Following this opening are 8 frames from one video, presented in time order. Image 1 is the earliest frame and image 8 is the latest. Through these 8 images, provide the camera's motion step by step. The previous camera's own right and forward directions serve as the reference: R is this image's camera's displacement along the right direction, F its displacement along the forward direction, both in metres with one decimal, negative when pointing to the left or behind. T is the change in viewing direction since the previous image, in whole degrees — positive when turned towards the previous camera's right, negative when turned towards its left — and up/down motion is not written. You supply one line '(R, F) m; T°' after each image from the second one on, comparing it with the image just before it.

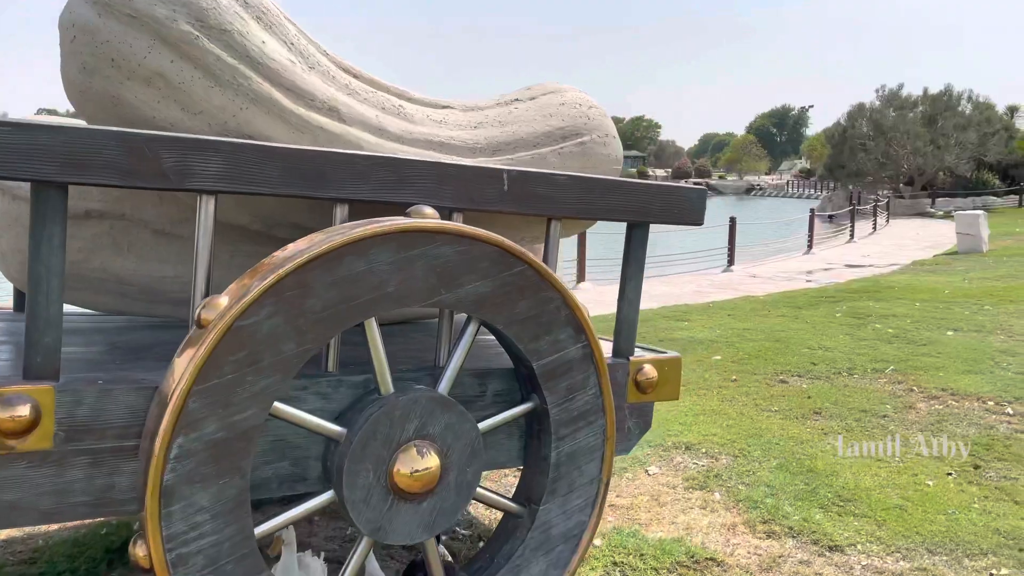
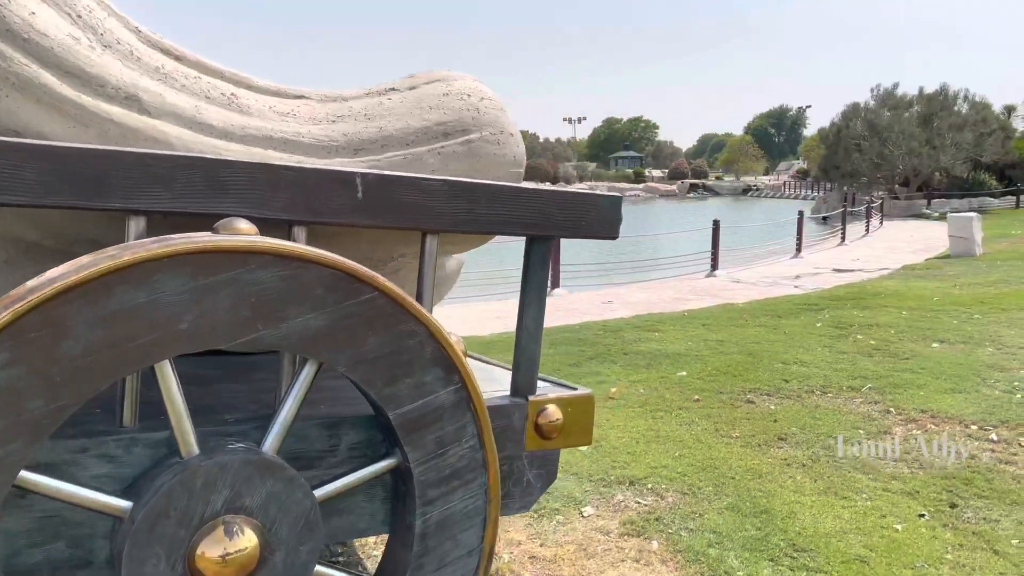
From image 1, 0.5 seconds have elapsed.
(+0.5, +0.6) m; 0°
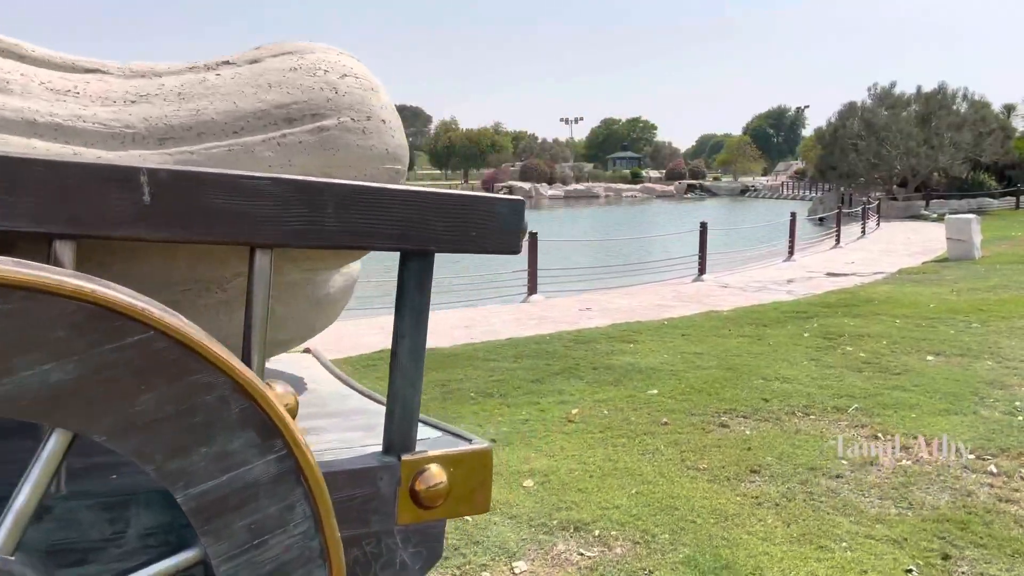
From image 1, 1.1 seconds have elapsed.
(+0.4, +0.6) m; 0°
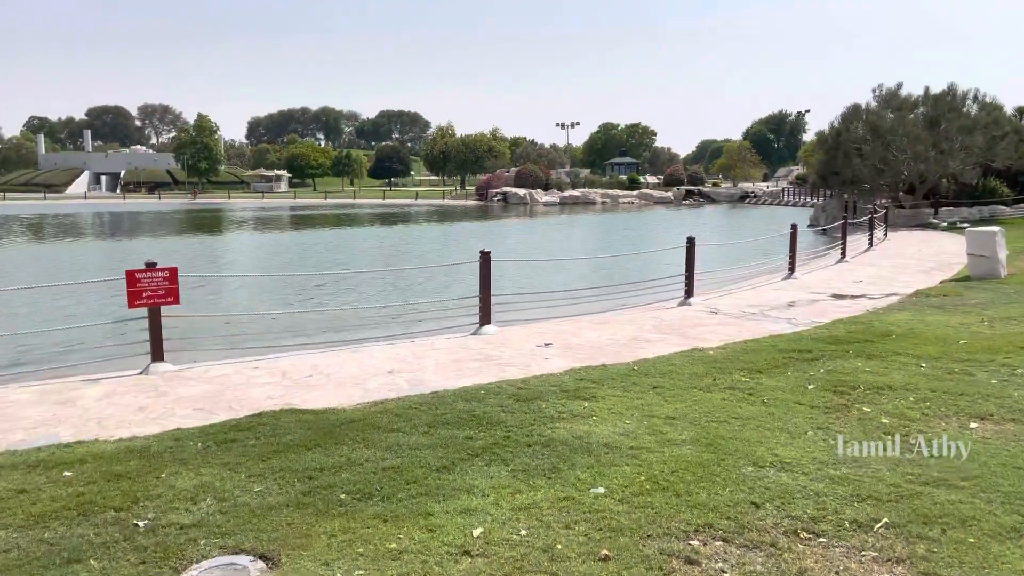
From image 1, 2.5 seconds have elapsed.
(+0.7, +2.0) m; 0°
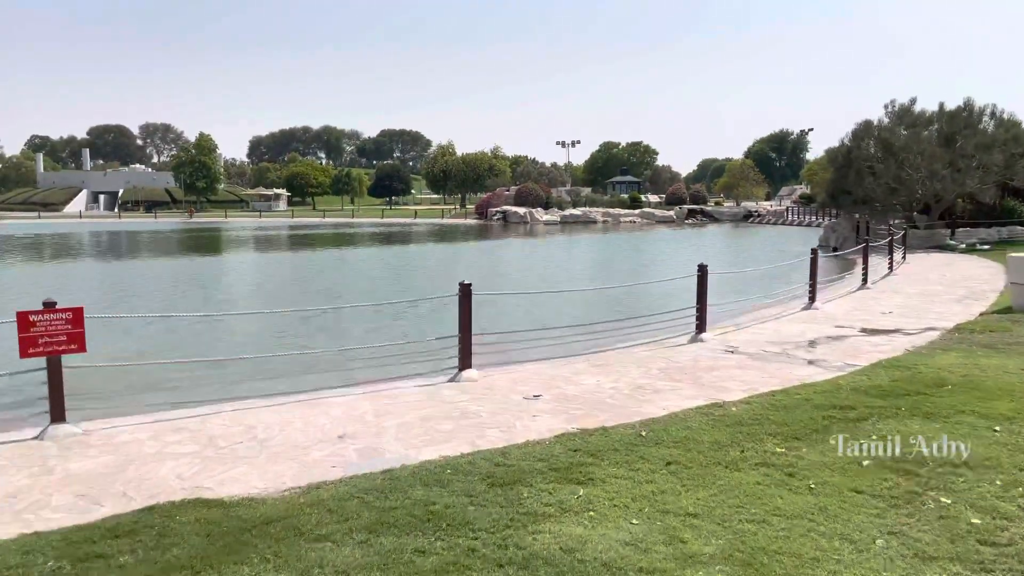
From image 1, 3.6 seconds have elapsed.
(+0.2, +1.5) m; 0°
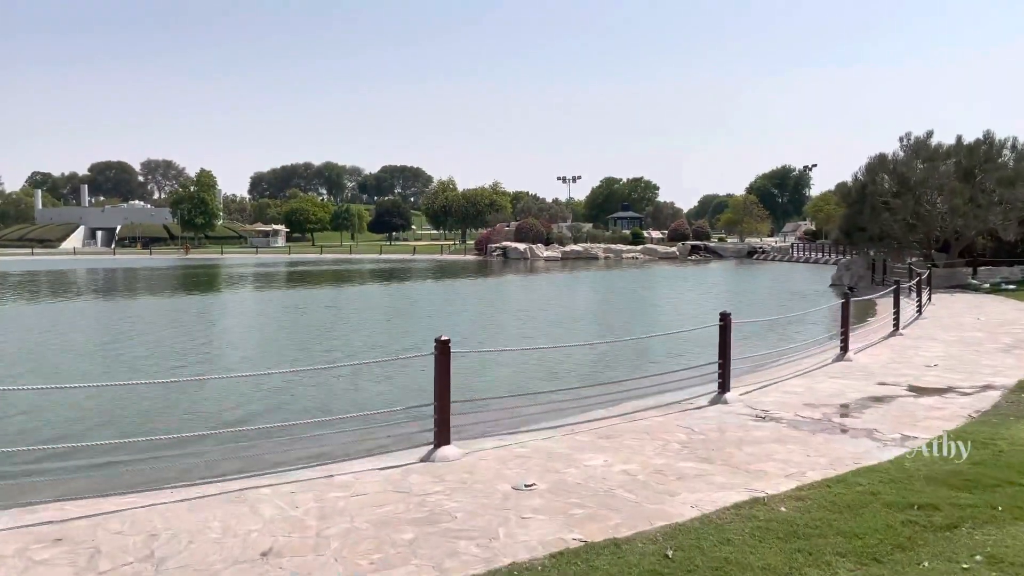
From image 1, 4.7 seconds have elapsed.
(+0.1, +1.6) m; 0°
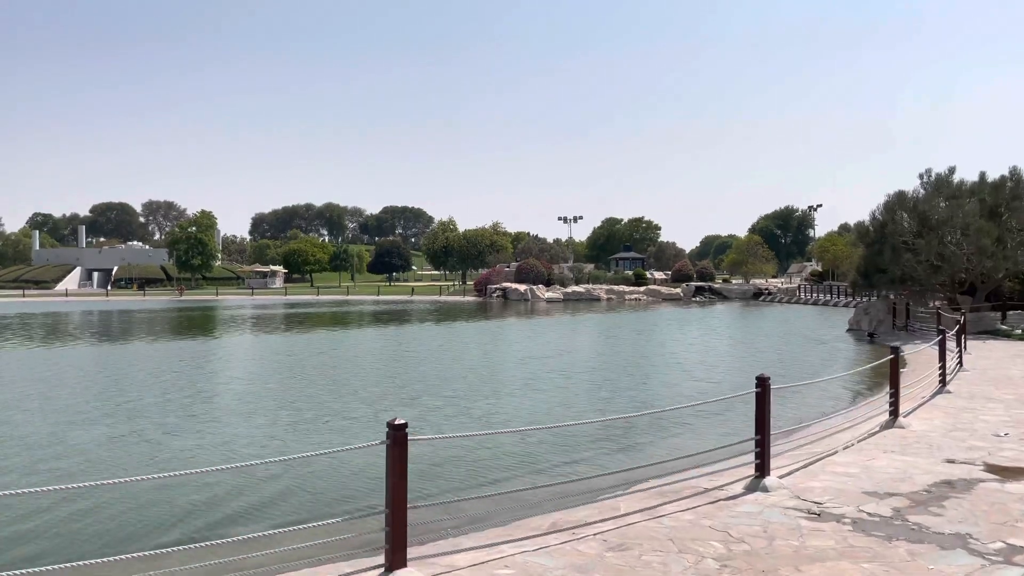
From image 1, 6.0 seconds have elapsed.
(+0.1, +1.9) m; 0°
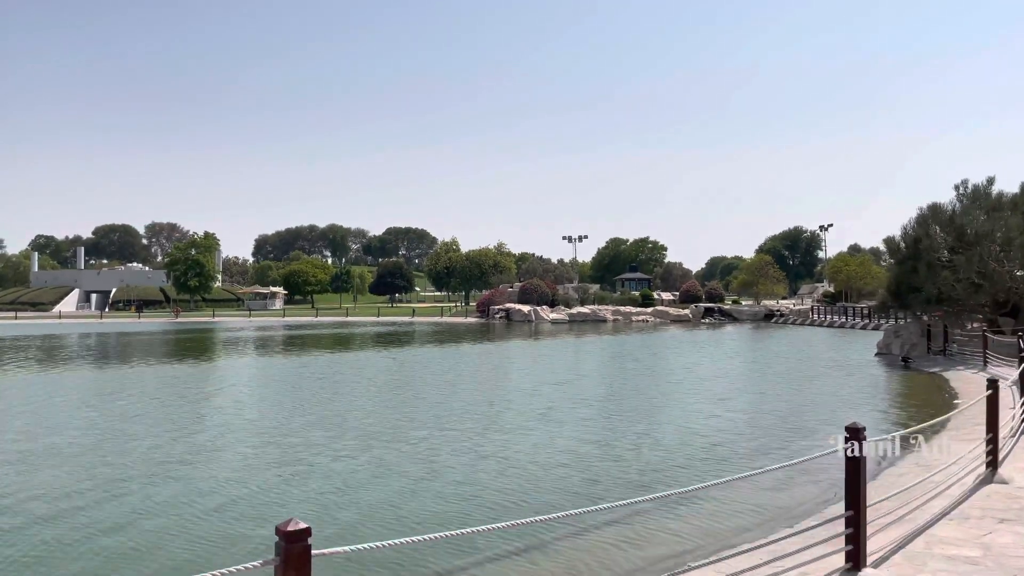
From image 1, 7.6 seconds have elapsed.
(+0.1, +2.2) m; 0°
